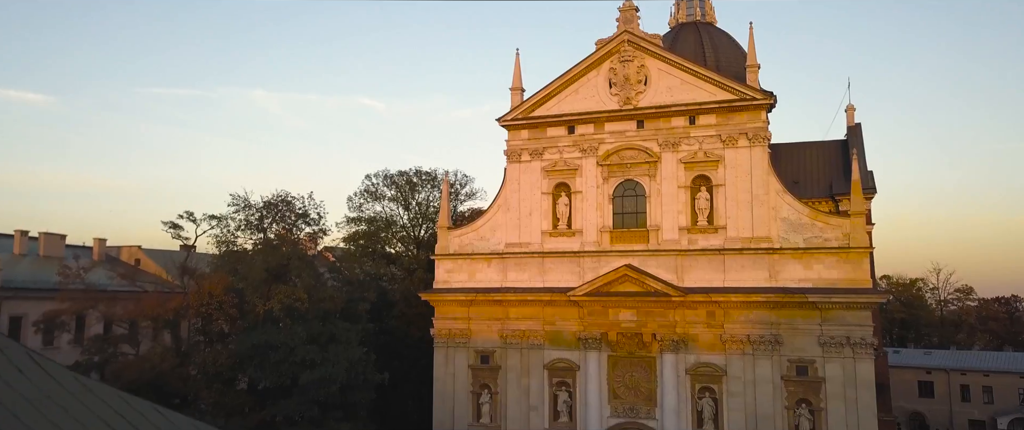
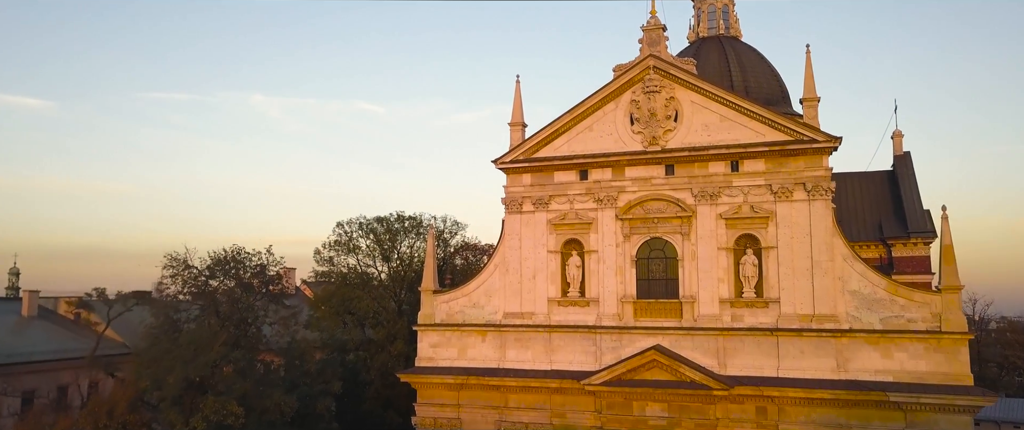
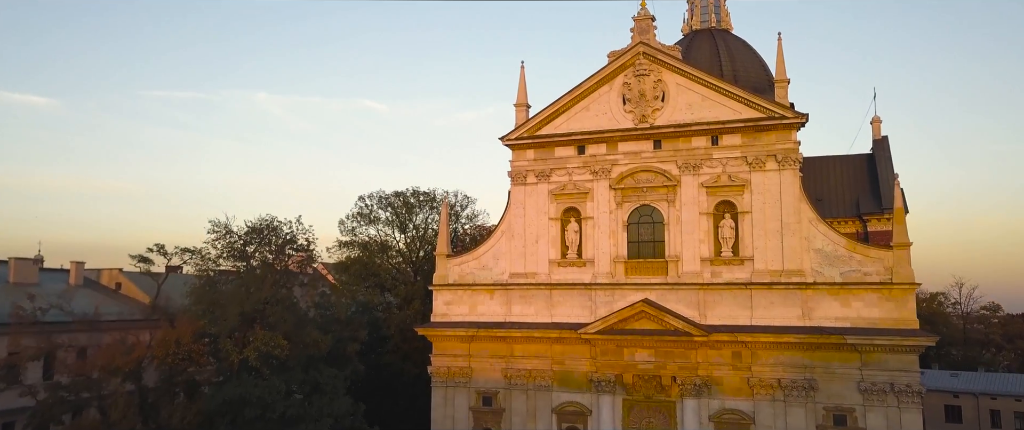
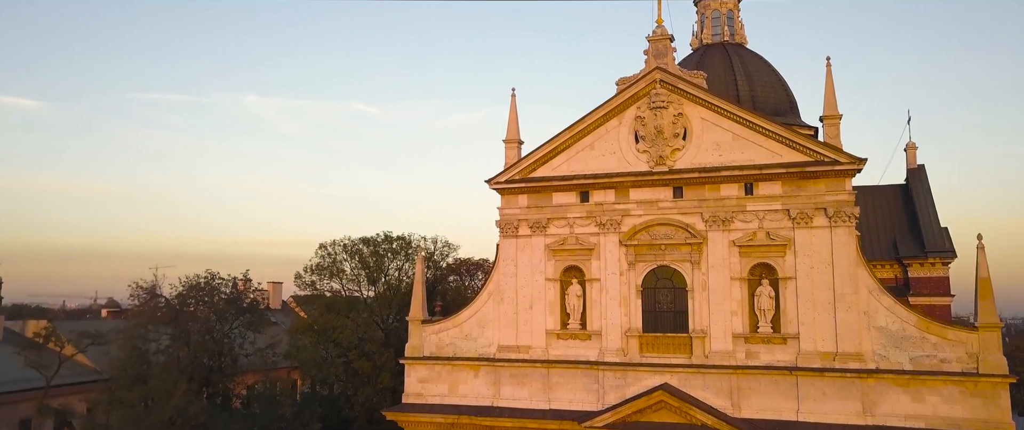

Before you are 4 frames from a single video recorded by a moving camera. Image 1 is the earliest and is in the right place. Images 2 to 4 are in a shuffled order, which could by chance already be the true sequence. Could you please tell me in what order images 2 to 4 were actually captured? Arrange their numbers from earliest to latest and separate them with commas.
3, 2, 4
